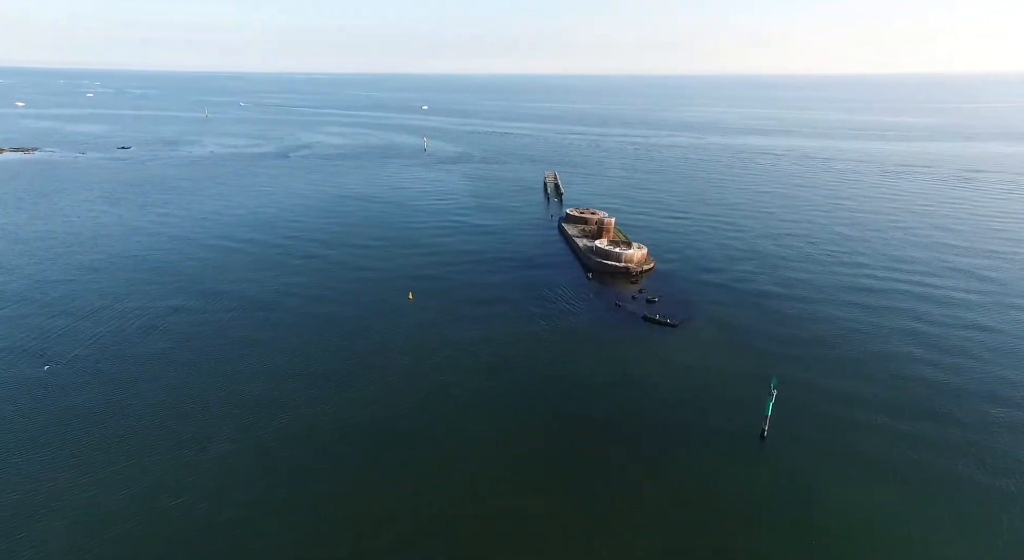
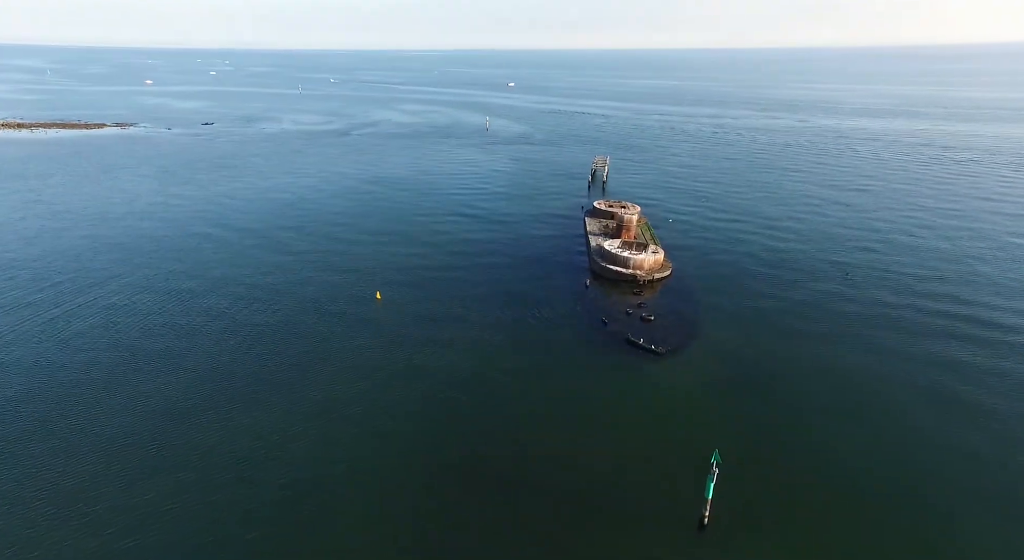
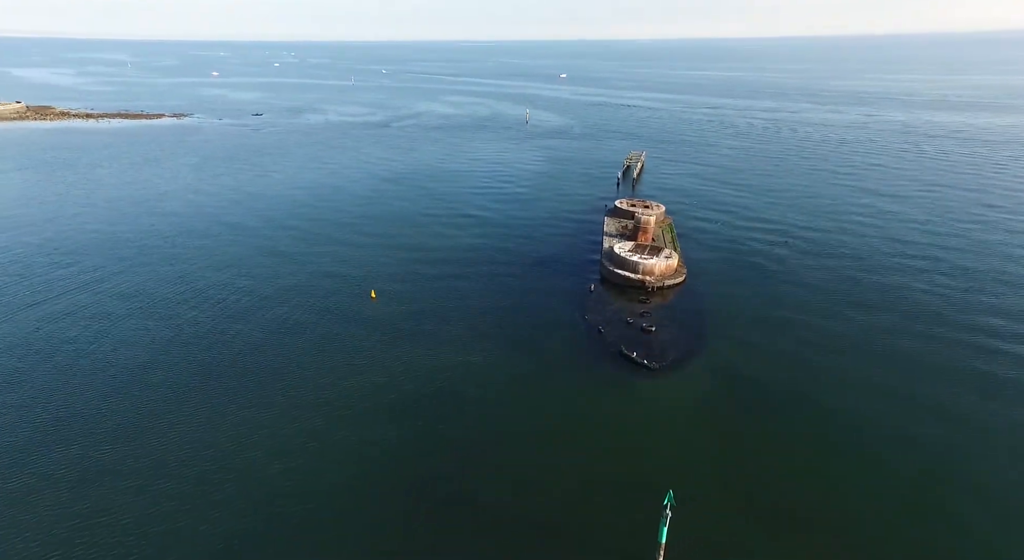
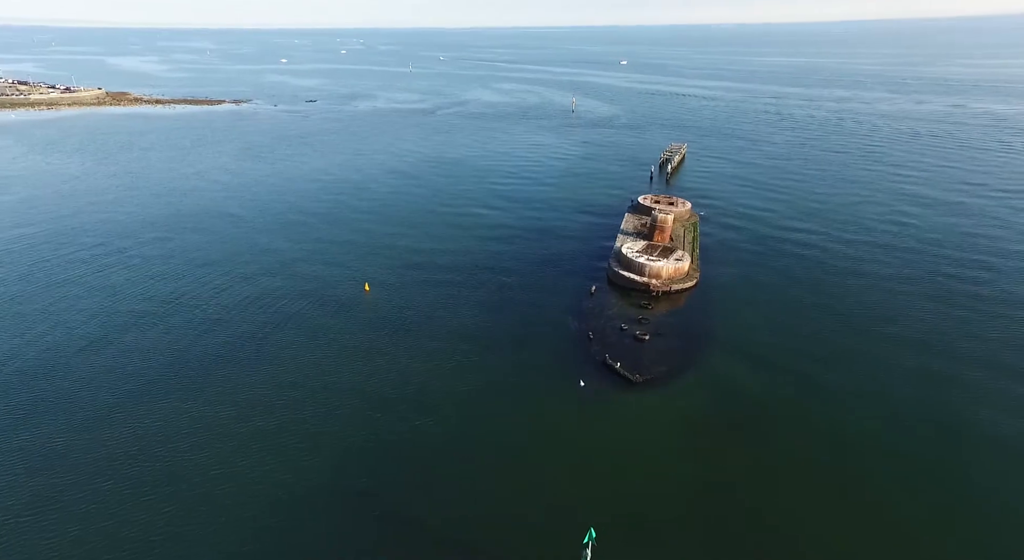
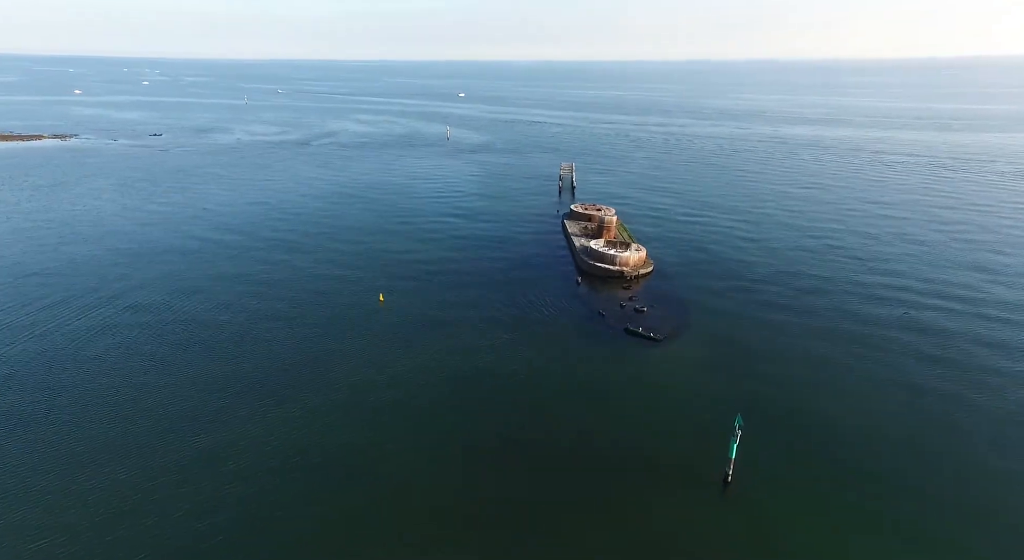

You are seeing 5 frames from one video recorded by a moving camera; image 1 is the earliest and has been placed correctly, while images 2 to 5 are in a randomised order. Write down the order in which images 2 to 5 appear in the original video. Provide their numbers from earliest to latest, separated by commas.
5, 2, 3, 4
